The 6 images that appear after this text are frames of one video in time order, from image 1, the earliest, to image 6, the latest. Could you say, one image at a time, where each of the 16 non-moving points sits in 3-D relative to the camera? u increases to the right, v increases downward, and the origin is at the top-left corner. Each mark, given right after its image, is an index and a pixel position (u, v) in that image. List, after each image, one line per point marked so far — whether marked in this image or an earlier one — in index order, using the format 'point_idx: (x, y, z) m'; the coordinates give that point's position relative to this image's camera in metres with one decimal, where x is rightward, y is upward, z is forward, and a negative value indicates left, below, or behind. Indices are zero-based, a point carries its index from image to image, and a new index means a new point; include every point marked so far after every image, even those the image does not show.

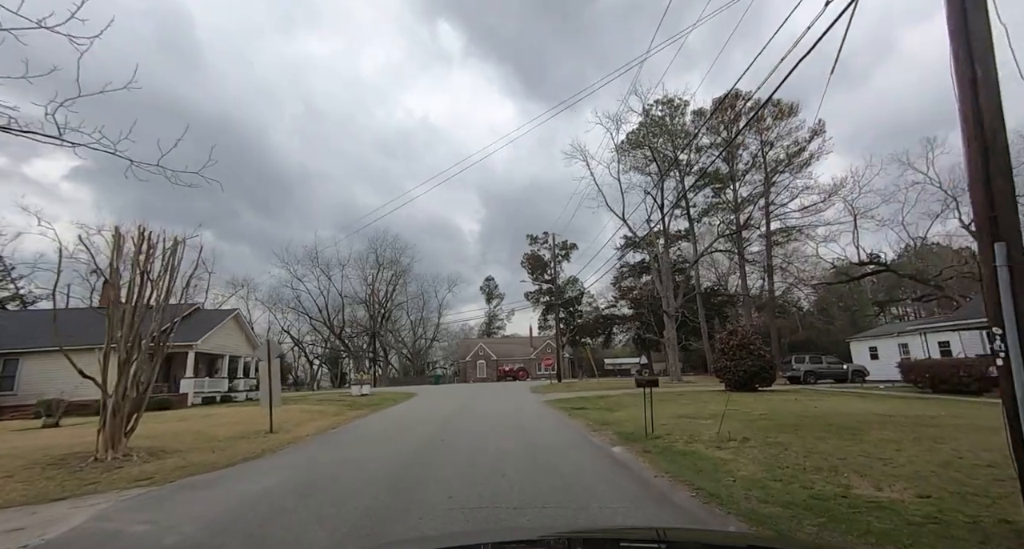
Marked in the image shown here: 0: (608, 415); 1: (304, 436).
0: (+2.9, -4.2, +15.4) m
1: (-5.4, -4.2, +13.4) m
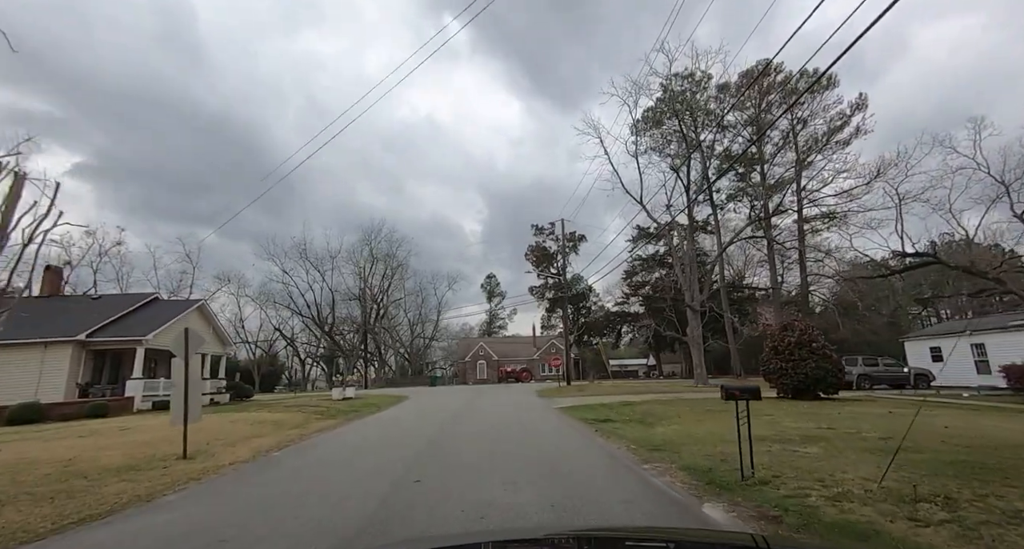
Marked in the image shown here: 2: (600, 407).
0: (+3.1, -3.6, +11.6) m
1: (-5.2, -3.5, +9.7) m
2: (+3.1, -4.9, +18.9) m
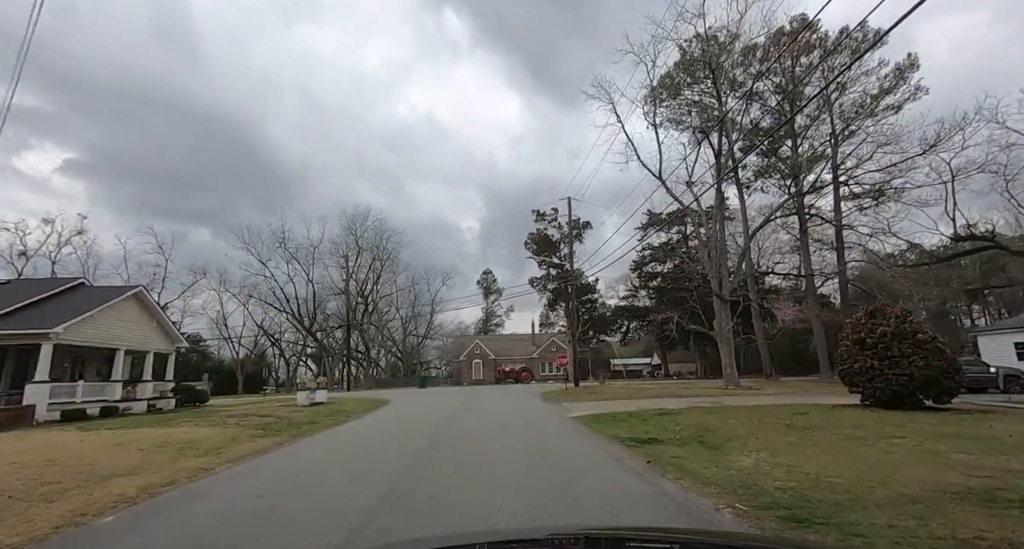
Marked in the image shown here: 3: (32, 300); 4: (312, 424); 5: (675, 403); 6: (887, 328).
0: (+3.2, -2.8, +7.5) m
1: (-5.1, -2.7, +5.4) m
2: (+3.2, -4.1, +14.7) m
3: (-17.6, -0.9, +18.9) m
4: (-6.1, -4.5, +15.6) m
5: (+5.8, -4.6, +18.2) m
6: (+9.2, -1.3, +12.6) m
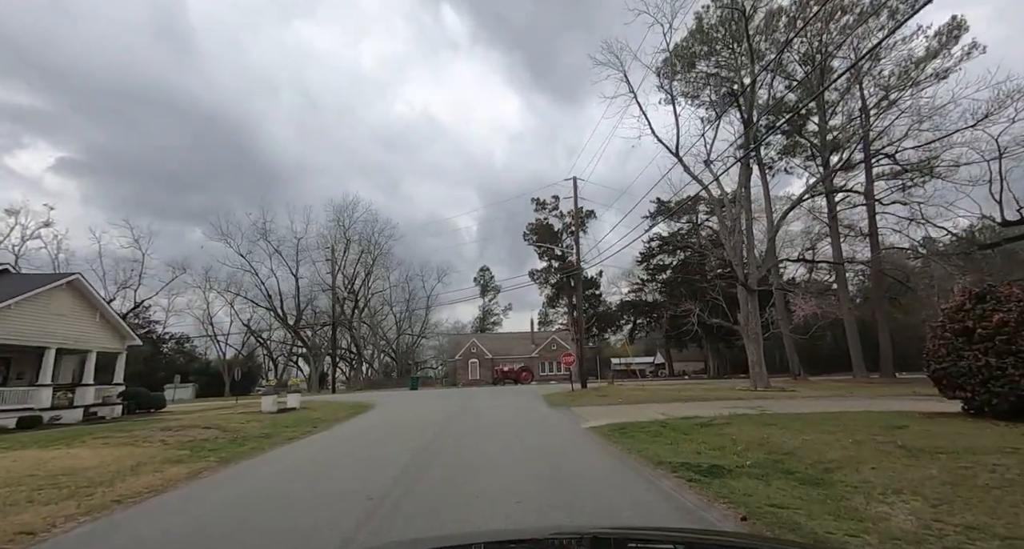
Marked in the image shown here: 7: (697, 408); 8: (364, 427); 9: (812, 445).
0: (+3.3, -2.3, +4.5) m
1: (-5.0, -2.2, +2.4) m
2: (+3.2, -3.5, +11.7) m
3: (-17.6, -0.4, +15.8) m
4: (-6.1, -3.9, +12.5) m
5: (+5.9, -4.0, +15.2) m
6: (+9.3, -0.7, +9.6) m
7: (+6.0, -4.3, +16.6) m
8: (-5.4, -5.6, +18.3) m
9: (+4.9, -2.8, +8.5) m
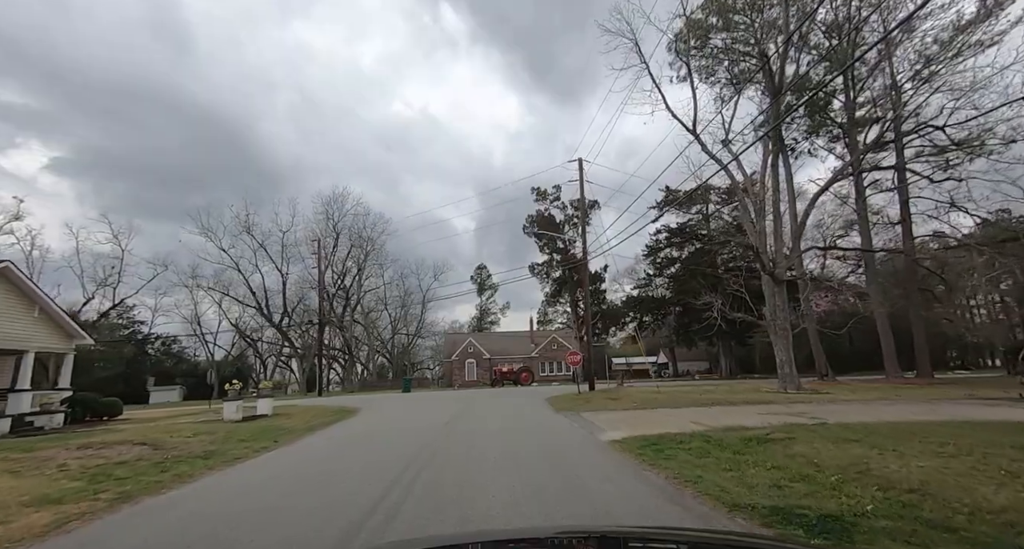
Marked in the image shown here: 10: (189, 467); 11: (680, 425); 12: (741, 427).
0: (+3.4, -1.8, +2.0) m
1: (-4.9, -1.8, -0.1) m
2: (+3.3, -3.1, +9.3) m
3: (-17.6, -0.1, +13.2) m
4: (-6.0, -3.5, +10.1) m
5: (+5.9, -3.5, +12.8) m
6: (+9.3, -0.3, +7.2) m
7: (+6.1, -3.9, +14.2) m
8: (-5.4, -5.2, +15.8) m
9: (+5.0, -2.4, +6.0) m
10: (-5.7, -3.5, +9.0) m
11: (+3.9, -3.5, +11.9) m
12: (+4.9, -3.3, +11.1) m
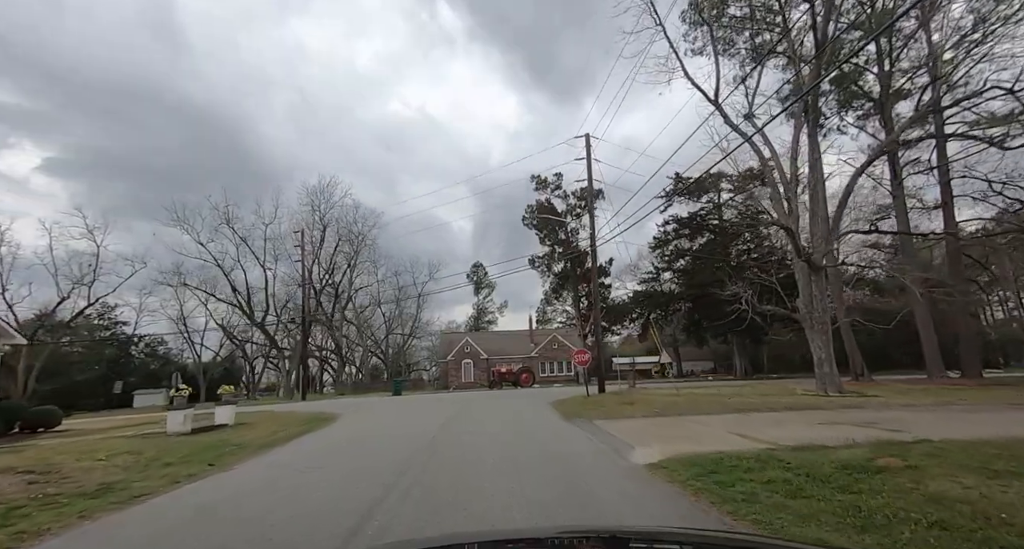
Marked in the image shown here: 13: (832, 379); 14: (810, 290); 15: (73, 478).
0: (+3.6, -1.3, -0.5) m
1: (-4.7, -1.3, -2.7) m
2: (+3.4, -2.6, +6.7) m
3: (-17.5, +0.3, +10.5) m
4: (-5.9, -3.1, +7.4) m
5: (+6.0, -3.1, +10.2) m
6: (+9.4, +0.2, +4.7) m
7: (+6.1, -3.4, +11.7) m
8: (-5.3, -4.7, +13.2) m
9: (+5.1, -1.9, +3.5) m
10: (-5.6, -3.0, +6.4) m
11: (+4.0, -3.0, +9.4) m
12: (+5.0, -2.8, +8.5) m
13: (+11.2, -3.7, +18.0) m
14: (+10.9, -0.6, +18.9) m
15: (-6.6, -3.2, +7.8) m
